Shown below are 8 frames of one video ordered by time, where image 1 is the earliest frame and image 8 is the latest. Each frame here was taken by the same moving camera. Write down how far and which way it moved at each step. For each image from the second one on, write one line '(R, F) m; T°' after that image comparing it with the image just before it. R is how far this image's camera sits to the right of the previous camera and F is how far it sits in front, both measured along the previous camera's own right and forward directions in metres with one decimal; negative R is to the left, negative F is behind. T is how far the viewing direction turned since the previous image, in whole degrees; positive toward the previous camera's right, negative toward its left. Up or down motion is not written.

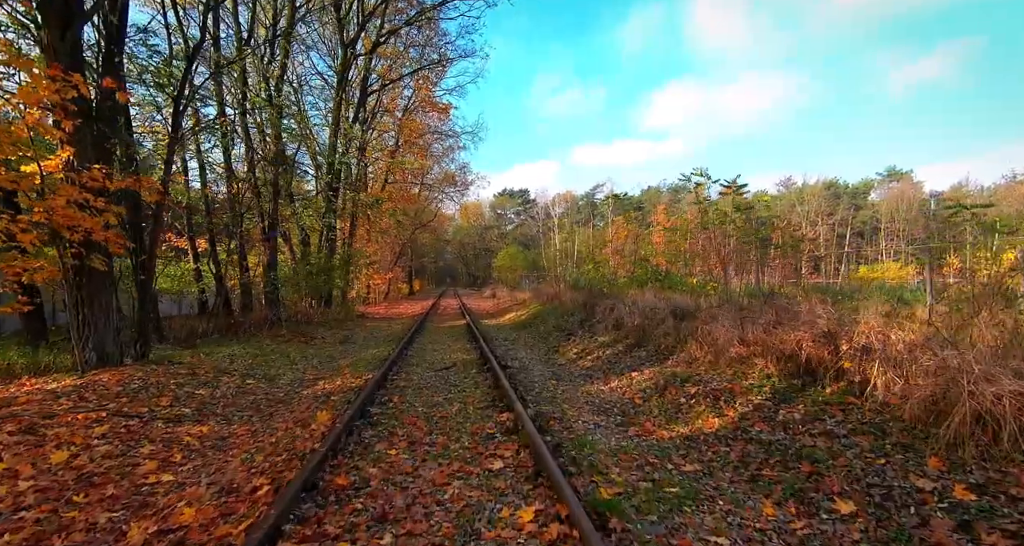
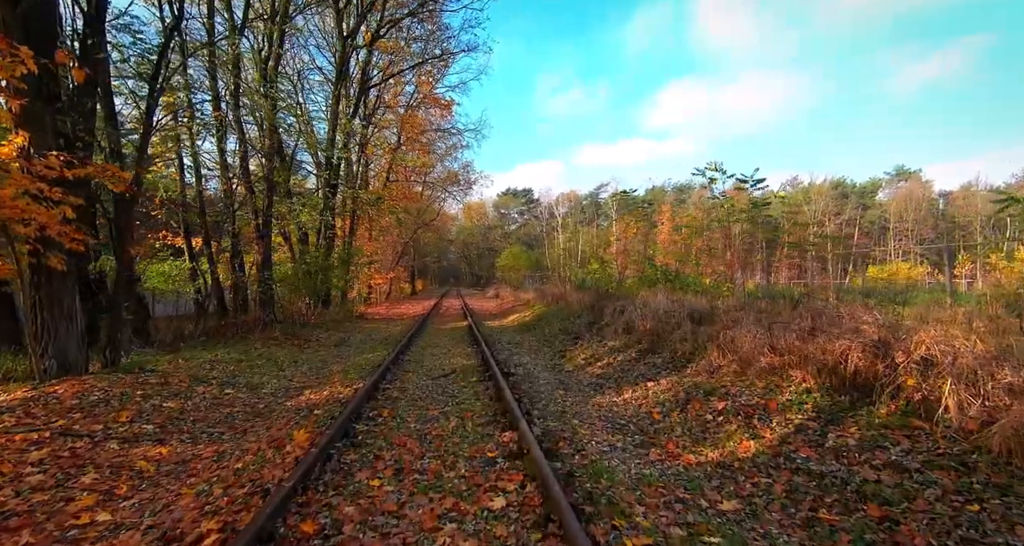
(0.0, +0.6) m; 0°
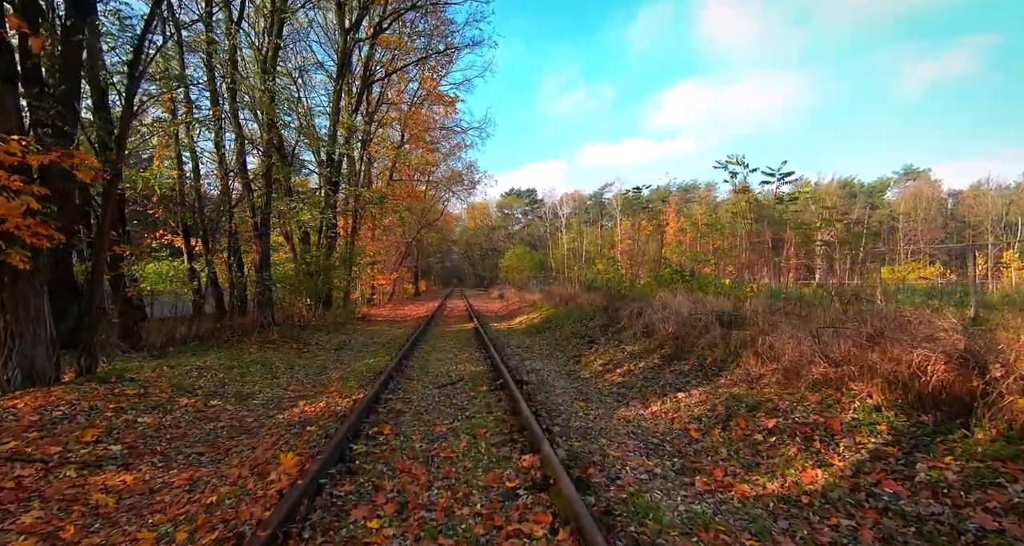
(-0.1, +0.6) m; 0°
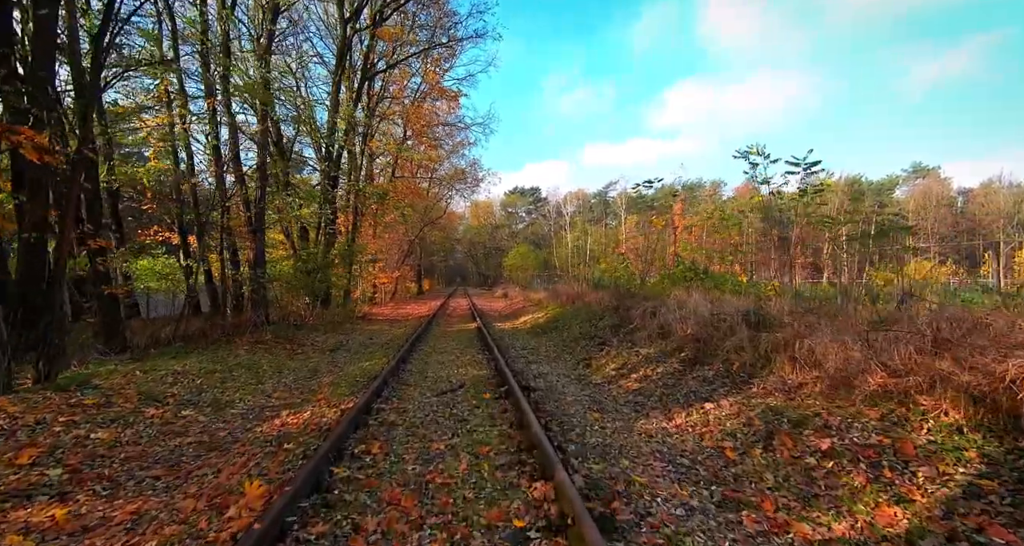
(0.0, +0.6) m; 0°
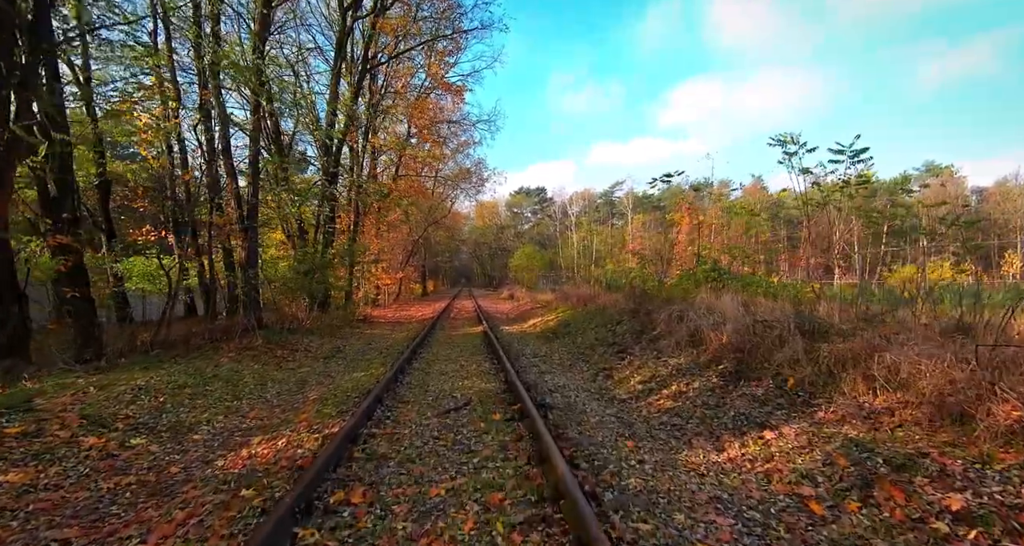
(-0.1, +0.9) m; -1°
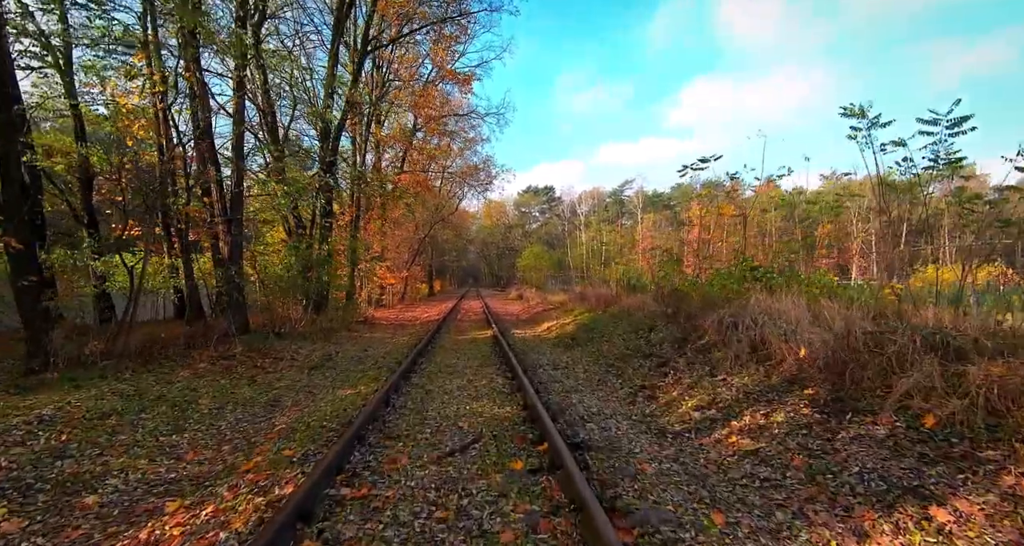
(-0.2, +1.5) m; -1°
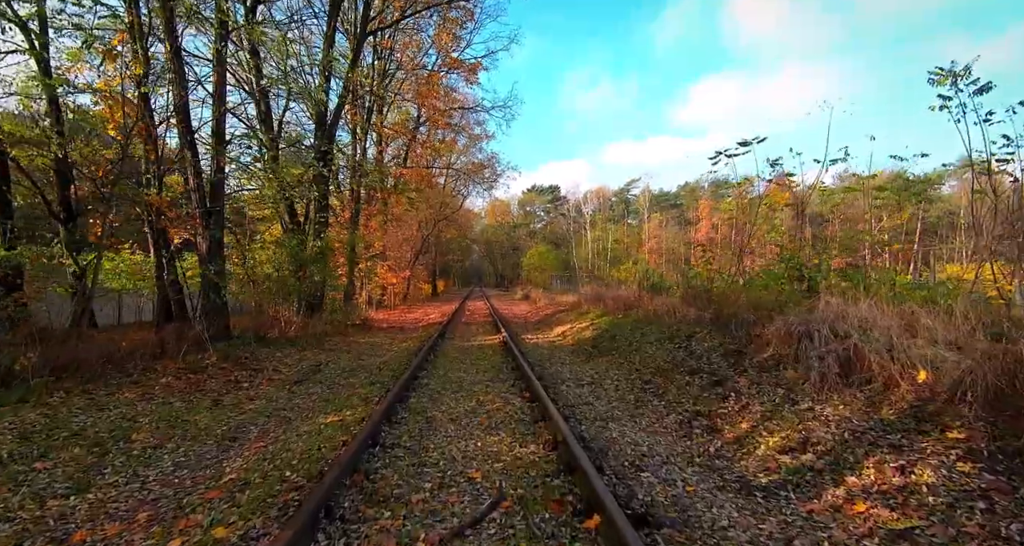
(-0.2, +1.3) m; 0°
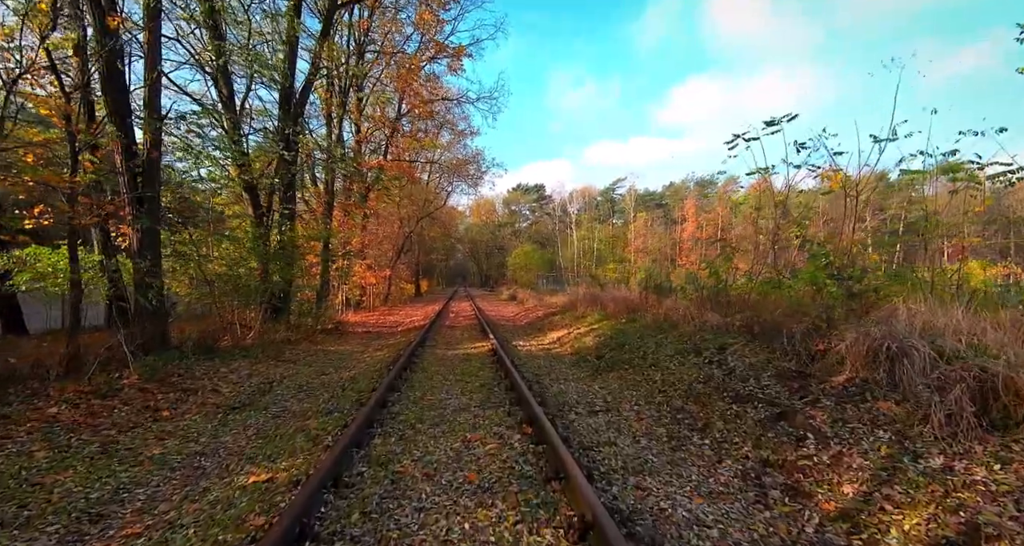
(-0.1, +1.5) m; +2°
